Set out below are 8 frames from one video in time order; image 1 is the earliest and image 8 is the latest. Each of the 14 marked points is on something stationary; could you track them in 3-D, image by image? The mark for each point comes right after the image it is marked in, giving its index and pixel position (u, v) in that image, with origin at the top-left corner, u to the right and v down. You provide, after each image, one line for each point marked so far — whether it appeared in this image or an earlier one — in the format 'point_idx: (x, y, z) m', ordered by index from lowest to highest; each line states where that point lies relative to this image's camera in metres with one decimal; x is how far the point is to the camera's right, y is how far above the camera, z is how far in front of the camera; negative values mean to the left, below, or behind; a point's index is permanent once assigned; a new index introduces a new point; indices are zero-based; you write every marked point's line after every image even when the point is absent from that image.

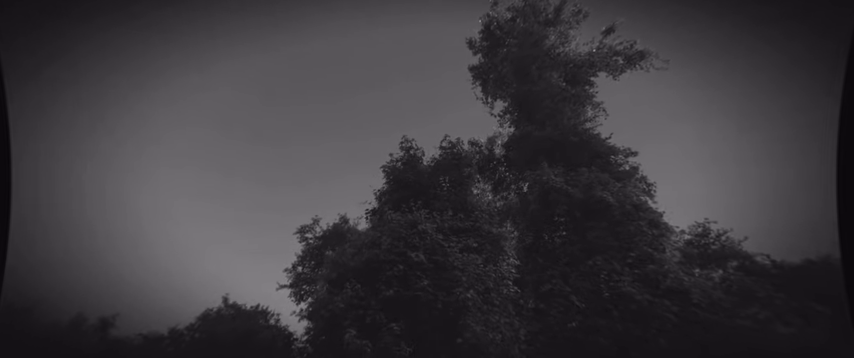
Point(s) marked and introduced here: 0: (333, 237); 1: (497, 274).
0: (-1.9, -1.2, +8.0) m
1: (+1.4, -1.9, +8.7) m
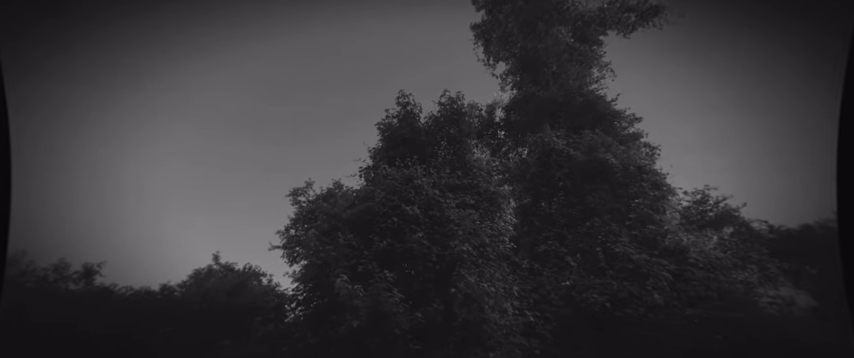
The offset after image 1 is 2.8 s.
0: (-2.0, -0.3, +7.8) m
1: (+1.3, -1.0, +8.6) m
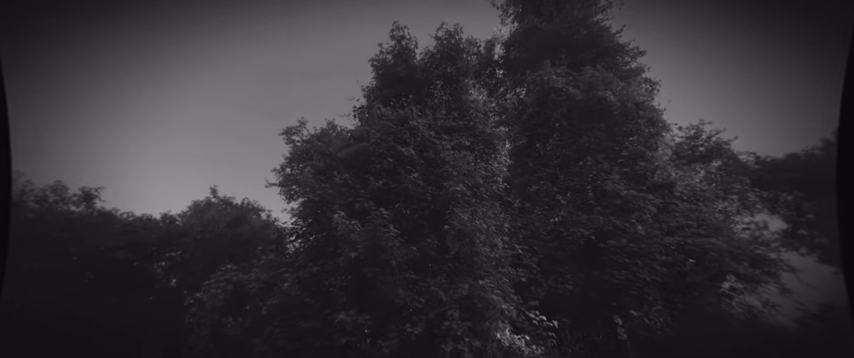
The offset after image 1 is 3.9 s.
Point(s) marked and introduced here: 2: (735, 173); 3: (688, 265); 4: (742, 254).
0: (-2.1, +0.6, +8.4) m
1: (+1.2, 0.0, +8.8) m
2: (+6.3, +0.1, +8.8) m
3: (+5.0, -1.7, +8.1) m
4: (+6.0, -1.4, +8.2) m
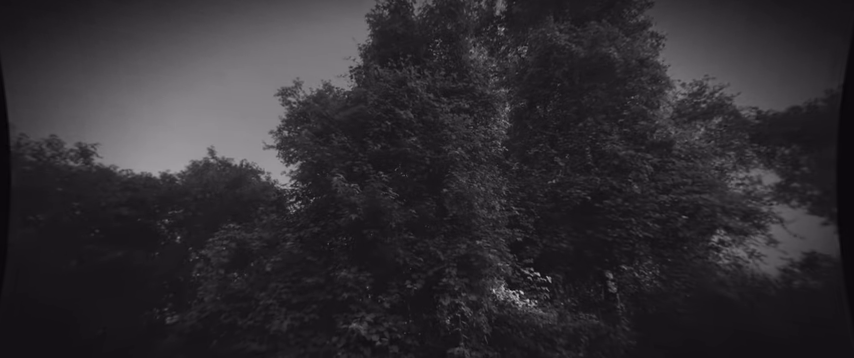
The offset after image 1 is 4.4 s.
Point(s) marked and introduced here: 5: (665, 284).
0: (-2.2, +1.4, +8.3) m
1: (+1.2, +0.9, +8.8) m
2: (+6.3, +1.0, +8.8) m
3: (+4.9, -0.8, +8.3) m
4: (+6.0, -0.5, +8.3) m
5: (+4.5, -2.0, +8.1) m
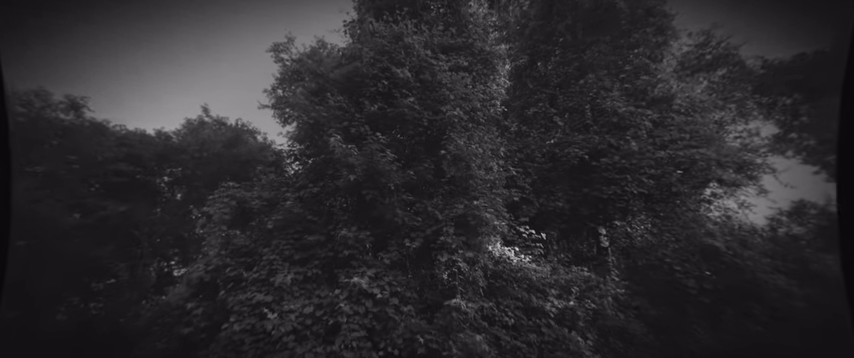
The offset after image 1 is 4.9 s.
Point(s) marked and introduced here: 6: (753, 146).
0: (-2.2, +2.2, +8.0) m
1: (+1.2, +1.8, +8.6) m
2: (+6.2, +2.0, +8.7) m
3: (+4.9, +0.1, +8.4) m
4: (+5.9, +0.4, +8.4) m
5: (+4.4, -1.1, +8.3) m
6: (+6.4, +0.7, +8.5) m
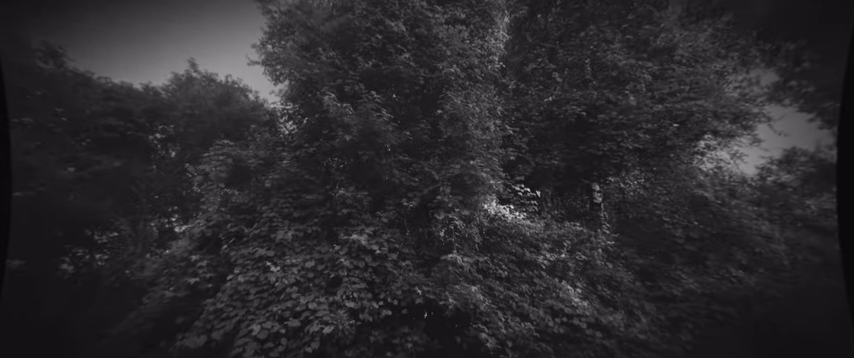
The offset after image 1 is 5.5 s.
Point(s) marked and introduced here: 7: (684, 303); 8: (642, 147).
0: (-2.3, +3.0, +7.7) m
1: (+1.1, +2.7, +8.4) m
2: (+6.1, +2.9, +8.4) m
3: (+4.8, +1.0, +8.4) m
4: (+5.8, +1.3, +8.4) m
5: (+4.4, -0.2, +8.5) m
6: (+6.4, +1.6, +8.4) m
7: (+4.6, -2.2, +7.6) m
8: (+4.3, +0.7, +8.6) m
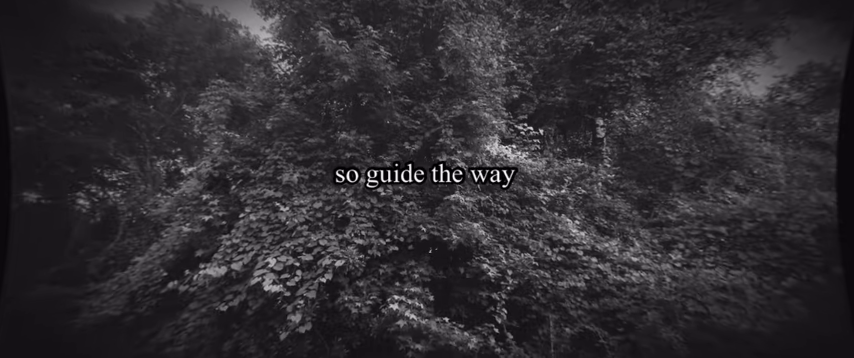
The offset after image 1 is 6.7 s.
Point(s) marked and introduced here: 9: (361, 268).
0: (-2.3, +4.0, +7.0) m
1: (+1.0, +3.9, +7.7) m
2: (+6.1, +4.3, +7.7) m
3: (+4.8, +2.3, +8.1) m
4: (+5.8, +2.6, +8.0) m
5: (+4.4, +1.2, +8.4) m
6: (+6.4, +3.0, +8.0) m
7: (+4.6, -1.0, +7.9) m
8: (+4.3, +2.0, +8.3) m
9: (-1.1, -1.4, +6.9) m
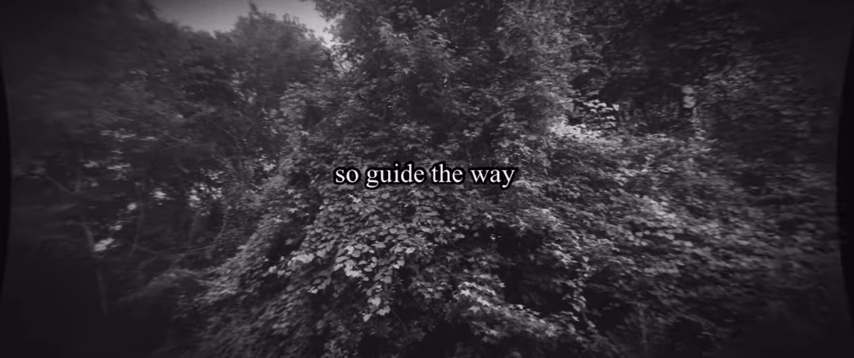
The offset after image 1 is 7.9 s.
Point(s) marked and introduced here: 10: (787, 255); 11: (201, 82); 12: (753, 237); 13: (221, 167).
0: (-1.5, +4.1, +7.3) m
1: (+2.0, +4.2, +7.2) m
2: (+6.9, +4.8, +5.9) m
3: (+5.8, +2.8, +6.7) m
4: (+6.8, +3.2, +6.3) m
5: (+5.6, +1.7, +7.2) m
6: (+7.3, +3.5, +6.2) m
7: (+5.8, -0.5, +6.7) m
8: (+5.4, +2.5, +7.1) m
9: (+0.1, -1.3, +7.1) m
10: (+5.3, -1.3, +6.6) m
11: (-4.4, +1.7, +8.5) m
12: (+5.1, -1.0, +6.8) m
13: (-3.9, +0.2, +8.5) m
